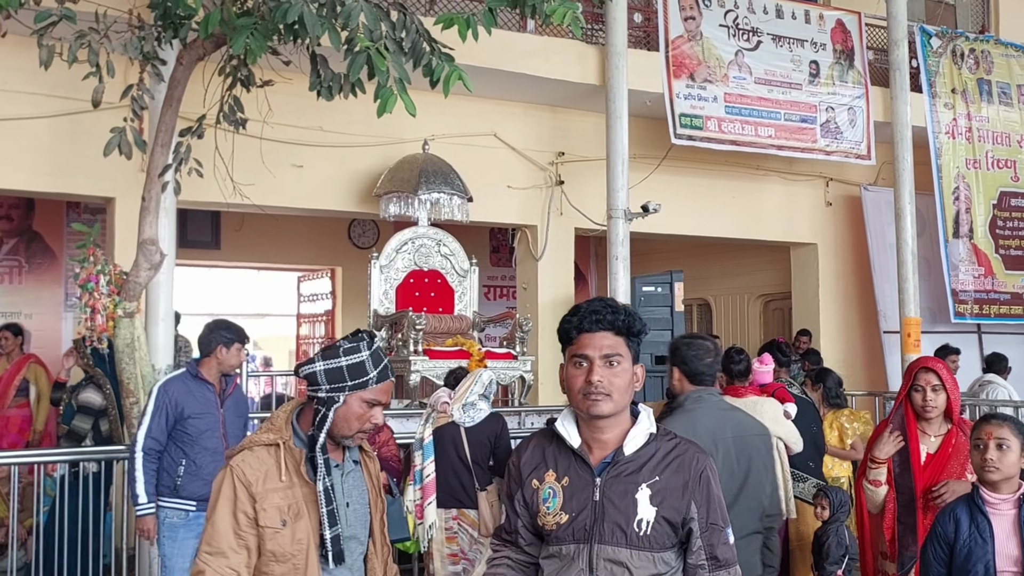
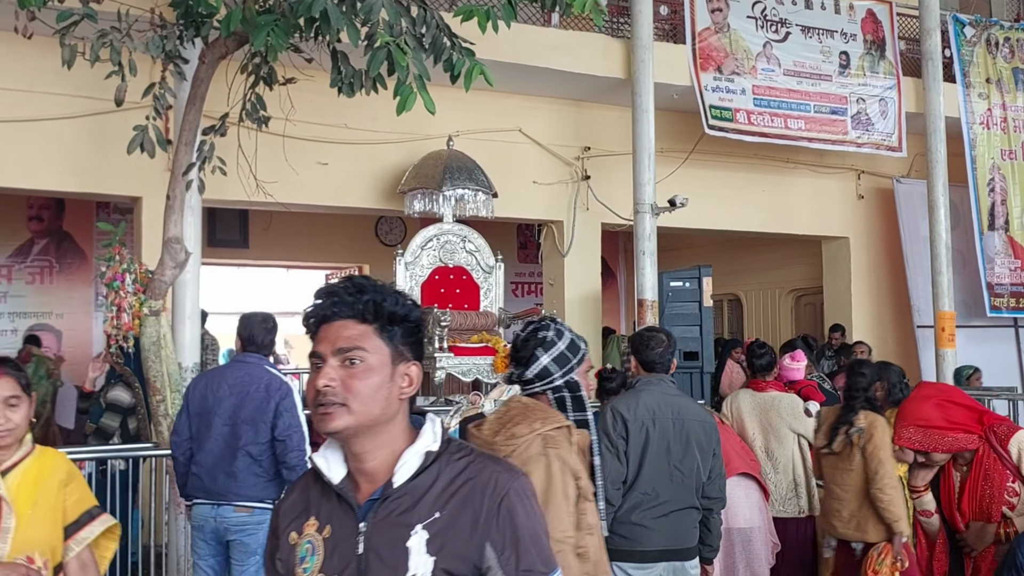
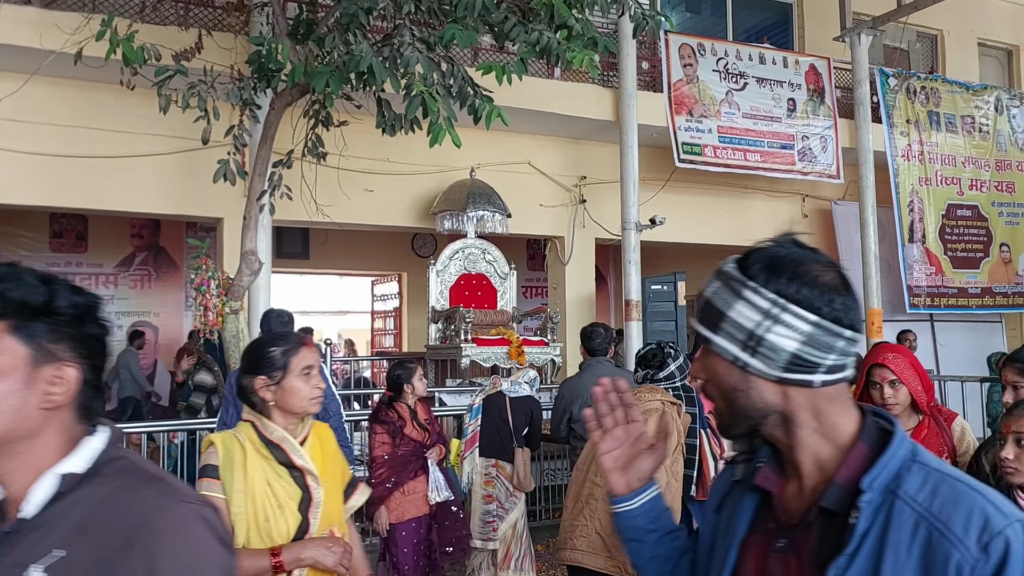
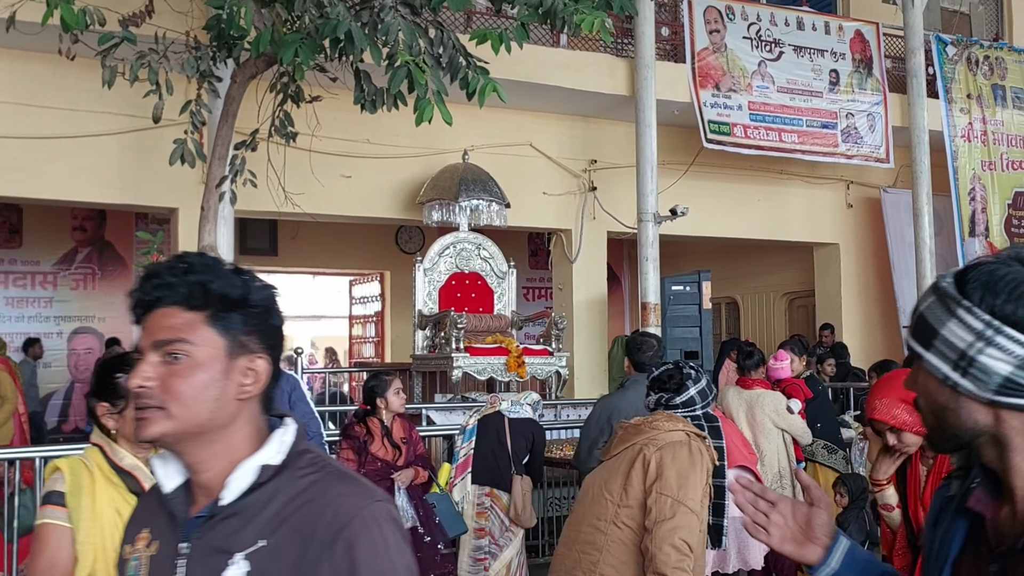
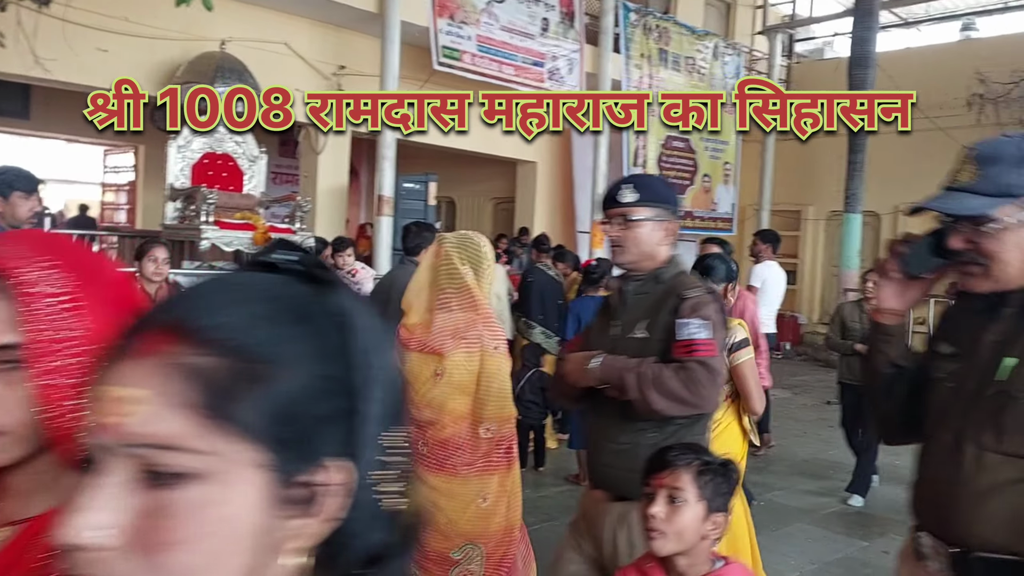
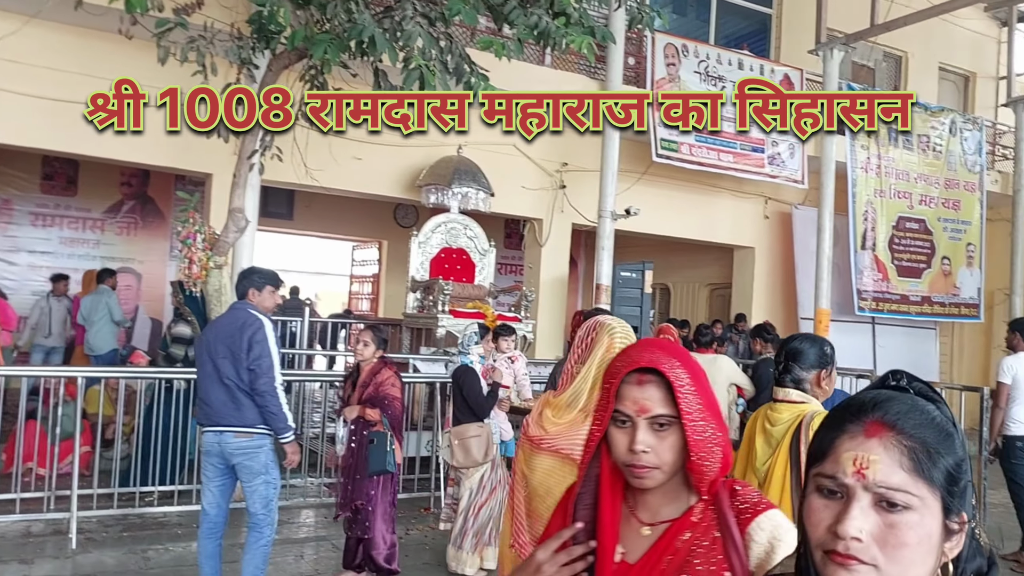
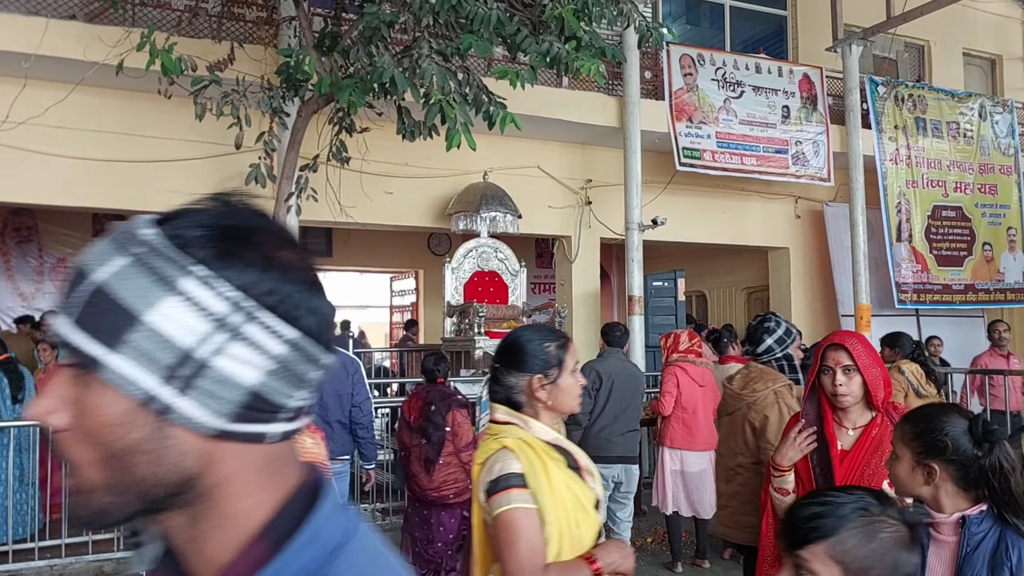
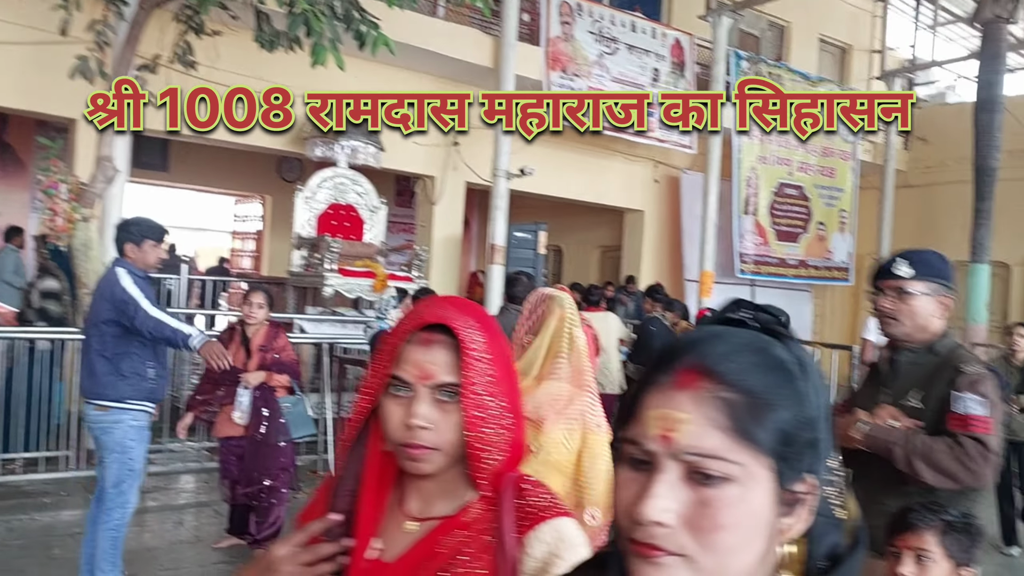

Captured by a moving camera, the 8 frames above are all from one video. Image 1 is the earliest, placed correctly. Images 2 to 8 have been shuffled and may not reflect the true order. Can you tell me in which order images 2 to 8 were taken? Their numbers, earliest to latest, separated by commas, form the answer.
2, 4, 3, 7, 6, 8, 5
